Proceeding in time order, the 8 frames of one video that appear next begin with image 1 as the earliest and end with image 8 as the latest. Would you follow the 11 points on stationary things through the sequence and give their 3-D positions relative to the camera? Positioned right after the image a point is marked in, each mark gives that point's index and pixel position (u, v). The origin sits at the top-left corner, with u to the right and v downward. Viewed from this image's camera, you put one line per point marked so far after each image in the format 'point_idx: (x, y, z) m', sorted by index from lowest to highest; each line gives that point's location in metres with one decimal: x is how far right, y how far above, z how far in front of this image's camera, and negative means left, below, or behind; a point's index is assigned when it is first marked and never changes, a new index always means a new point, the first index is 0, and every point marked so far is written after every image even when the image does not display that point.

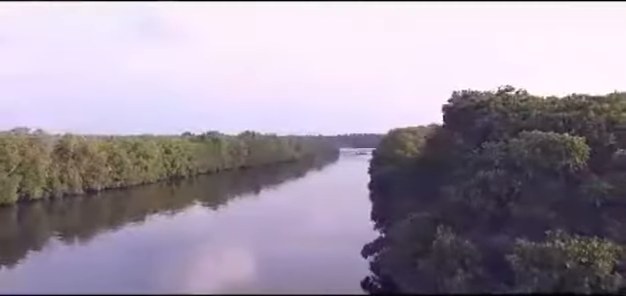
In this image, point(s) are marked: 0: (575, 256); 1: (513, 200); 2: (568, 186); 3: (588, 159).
0: (+5.3, -2.2, +14.2) m
1: (+5.1, -1.3, +17.4) m
2: (+6.4, -0.9, +17.2) m
3: (+6.9, -0.3, +17.3) m
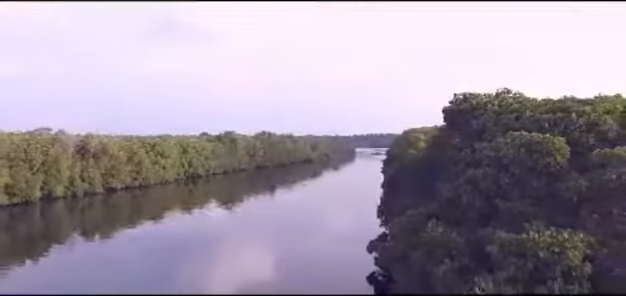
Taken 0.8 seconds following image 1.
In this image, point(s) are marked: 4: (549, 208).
0: (+5.3, -2.2, +15.5) m
1: (+5.0, -1.3, +18.7) m
2: (+6.3, -0.9, +18.4) m
3: (+6.9, -0.2, +18.5) m
4: (+6.2, -1.6, +18.0) m
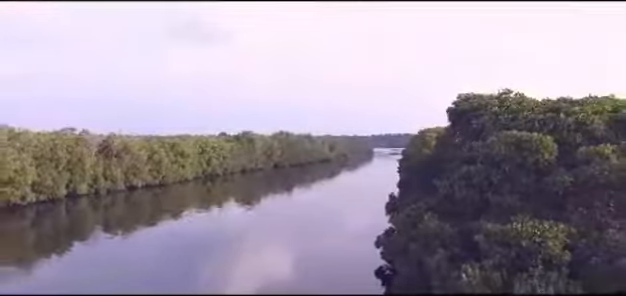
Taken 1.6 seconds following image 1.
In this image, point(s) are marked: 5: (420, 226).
0: (+5.3, -2.2, +16.8) m
1: (+5.2, -1.3, +20.1) m
2: (+6.5, -0.8, +19.7) m
3: (+7.0, -0.2, +19.8) m
4: (+6.3, -1.5, +19.3) m
5: (+3.1, -2.3, +19.9) m
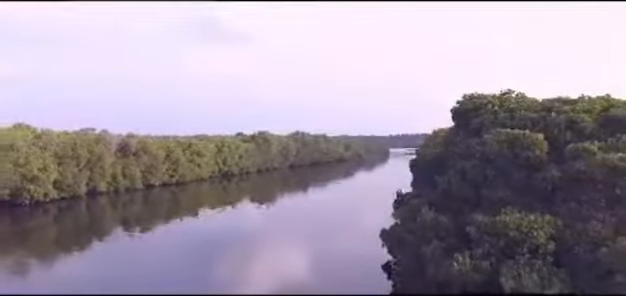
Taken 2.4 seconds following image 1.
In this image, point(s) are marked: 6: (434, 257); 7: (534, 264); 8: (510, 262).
0: (+5.3, -2.1, +18.0) m
1: (+5.3, -1.2, +21.2) m
2: (+6.6, -0.8, +20.9) m
3: (+7.1, -0.1, +20.9) m
4: (+6.4, -1.4, +20.4) m
5: (+3.2, -2.2, +21.1) m
6: (+3.3, -3.0, +19.0) m
7: (+5.5, -2.9, +17.2) m
8: (+5.0, -2.9, +17.4) m
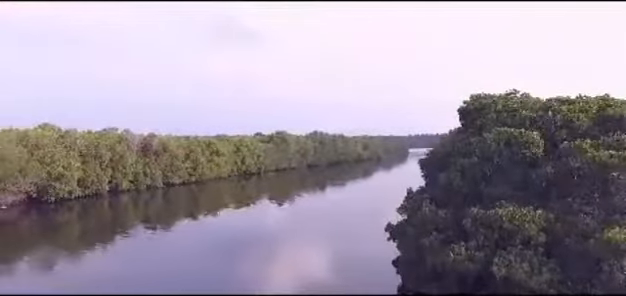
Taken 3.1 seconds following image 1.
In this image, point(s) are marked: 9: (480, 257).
0: (+5.5, -2.0, +19.1) m
1: (+5.5, -1.1, +22.3) m
2: (+6.8, -0.7, +21.9) m
3: (+7.3, 0.0, +22.0) m
4: (+6.6, -1.4, +21.5) m
5: (+3.5, -2.1, +22.3) m
6: (+3.5, -3.0, +20.2) m
7: (+5.6, -2.8, +18.3) m
8: (+5.1, -2.8, +18.5) m
9: (+4.5, -2.9, +18.6) m
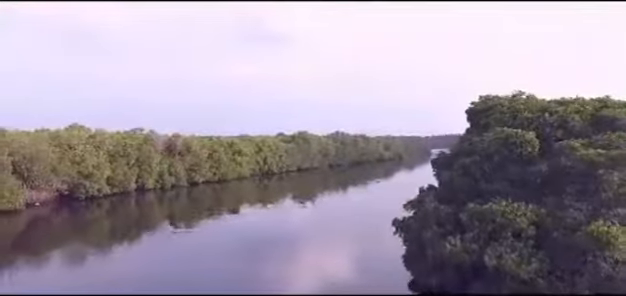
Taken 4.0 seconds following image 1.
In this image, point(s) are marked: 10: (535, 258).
0: (+5.7, -2.0, +20.6) m
1: (+5.9, -1.1, +23.8) m
2: (+7.1, -0.7, +23.4) m
3: (+7.7, 0.0, +23.4) m
4: (+6.9, -1.3, +23.0) m
5: (+3.8, -2.1, +23.9) m
6: (+3.8, -3.0, +21.8) m
7: (+5.8, -2.8, +19.8) m
8: (+5.3, -2.8, +20.0) m
9: (+4.7, -2.9, +20.2) m
10: (+6.3, -3.1, +19.5) m
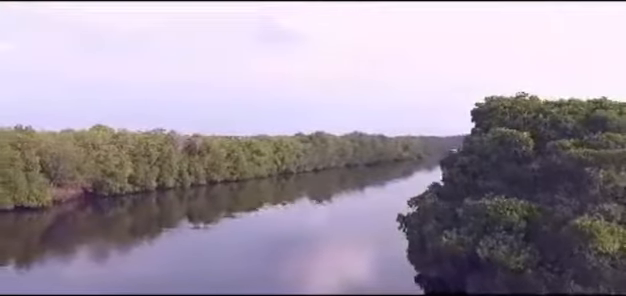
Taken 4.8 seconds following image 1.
0: (+5.8, -2.0, +22.1) m
1: (+6.1, -1.1, +25.3) m
2: (+7.4, -0.6, +24.8) m
3: (+7.9, 0.0, +24.8) m
4: (+7.1, -1.3, +24.4) m
5: (+4.1, -2.1, +25.4) m
6: (+4.0, -2.9, +23.3) m
7: (+6.0, -2.8, +21.2) m
8: (+5.4, -2.8, +21.5) m
9: (+4.9, -2.9, +21.7) m
10: (+6.4, -3.1, +20.9) m
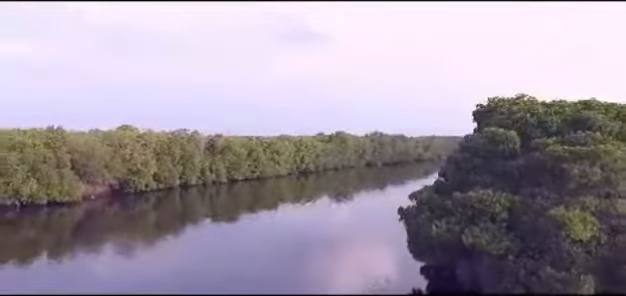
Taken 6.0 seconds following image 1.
0: (+5.9, -1.9, +24.3) m
1: (+6.3, -1.0, +27.5) m
2: (+7.5, -0.6, +26.9) m
3: (+8.1, +0.1, +26.9) m
4: (+7.3, -1.2, +26.5) m
5: (+4.3, -2.0, +27.6) m
6: (+4.1, -2.8, +25.5) m
7: (+6.0, -2.7, +23.4) m
8: (+5.5, -2.7, +23.7) m
9: (+4.9, -2.8, +23.9) m
10: (+6.5, -3.0, +23.1) m
